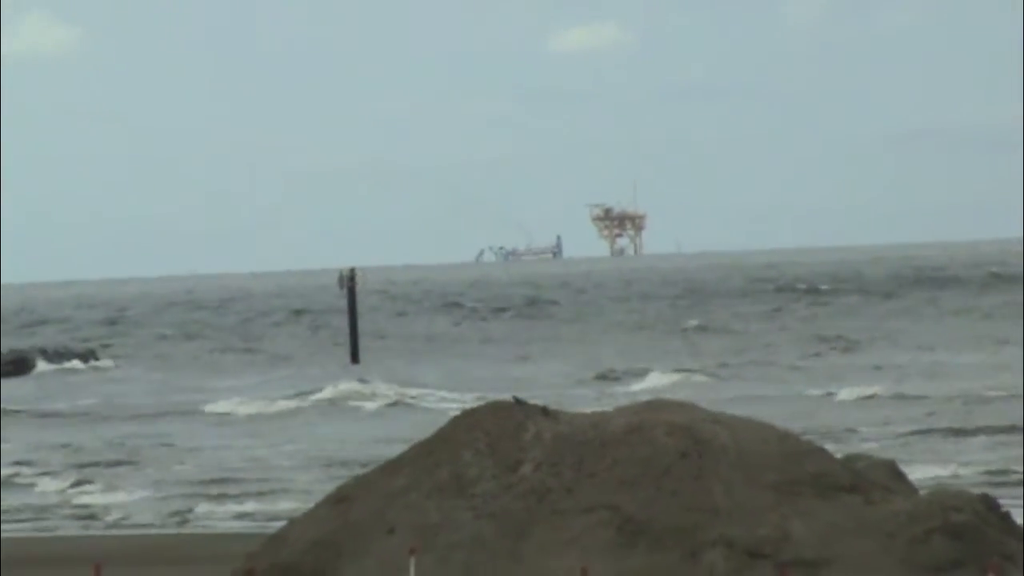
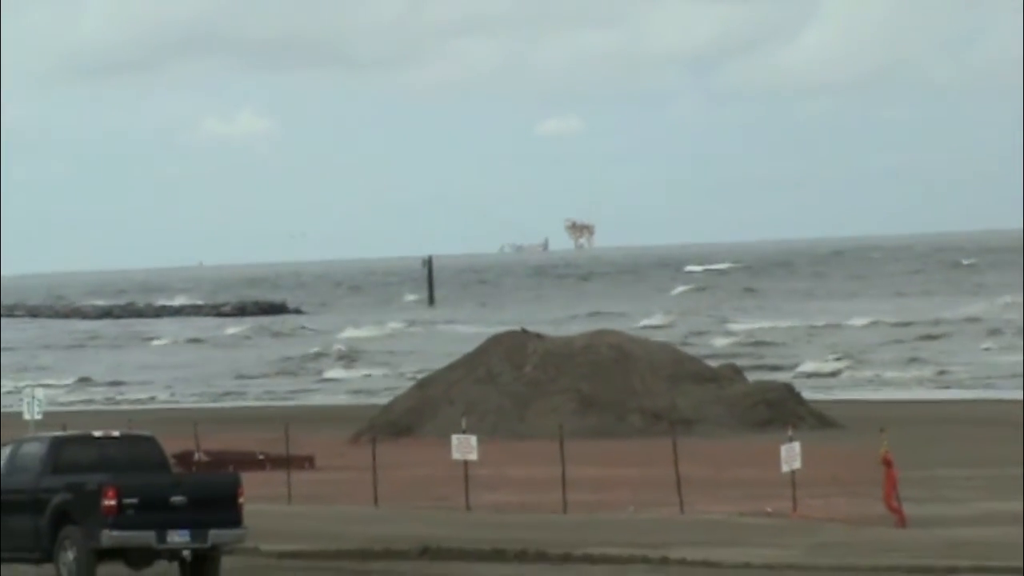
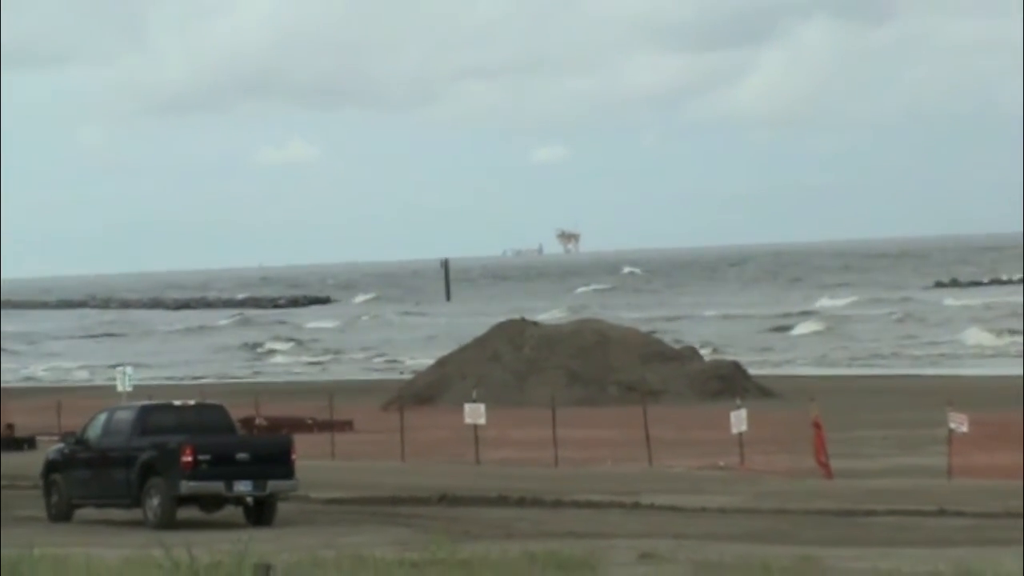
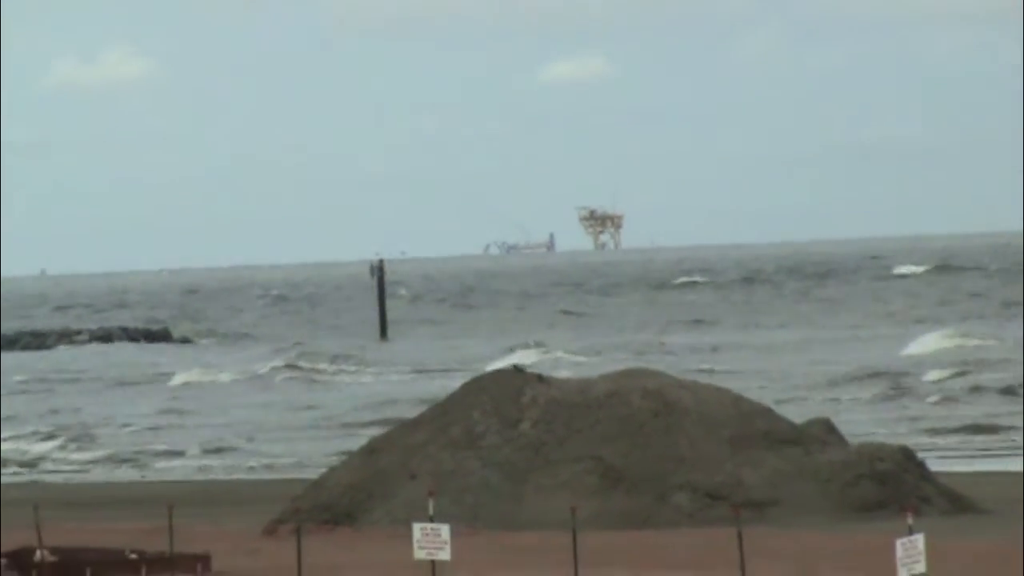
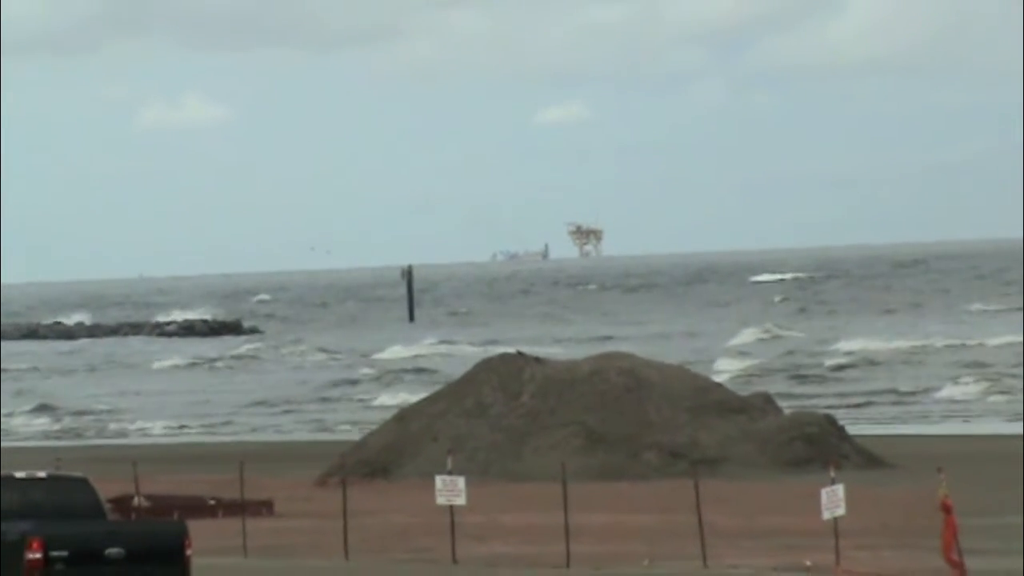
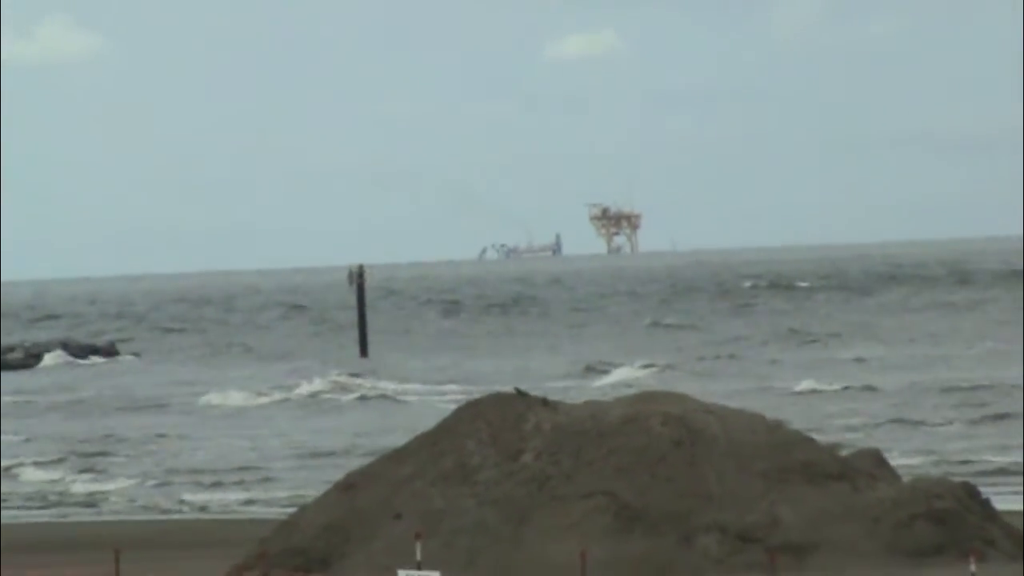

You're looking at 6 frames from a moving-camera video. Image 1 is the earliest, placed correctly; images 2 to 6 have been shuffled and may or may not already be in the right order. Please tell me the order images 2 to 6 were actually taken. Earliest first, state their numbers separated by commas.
6, 4, 5, 2, 3
